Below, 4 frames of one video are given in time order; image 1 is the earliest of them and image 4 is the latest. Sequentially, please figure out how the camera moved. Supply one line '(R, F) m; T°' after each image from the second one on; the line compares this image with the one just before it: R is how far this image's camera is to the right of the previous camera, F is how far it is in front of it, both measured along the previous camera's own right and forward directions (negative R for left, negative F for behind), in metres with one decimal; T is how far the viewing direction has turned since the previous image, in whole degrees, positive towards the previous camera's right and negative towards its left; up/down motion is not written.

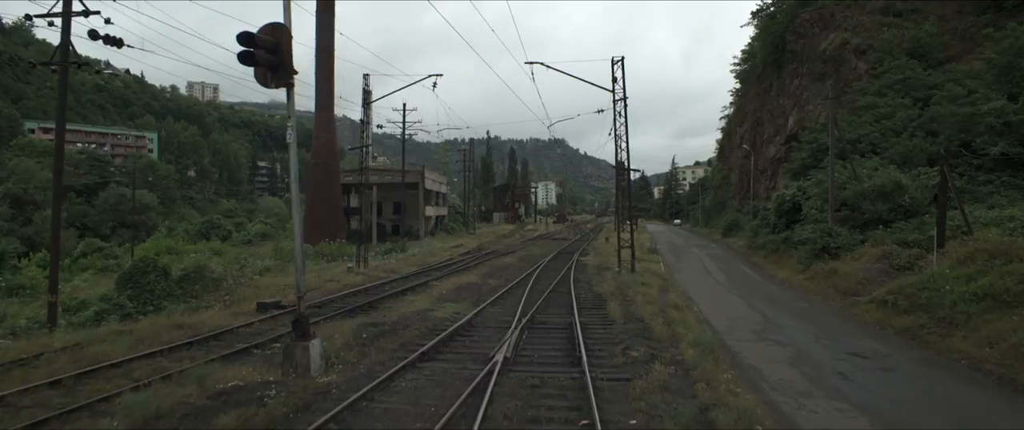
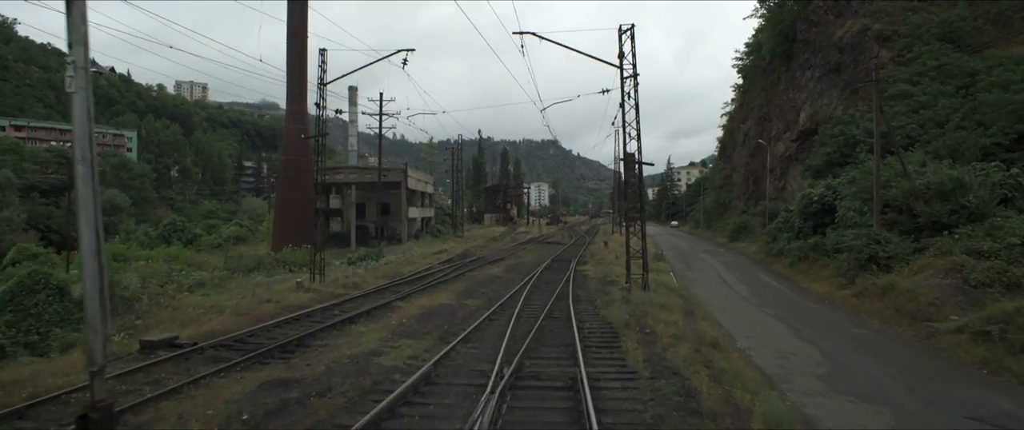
(+0.2, +4.2) m; +1°
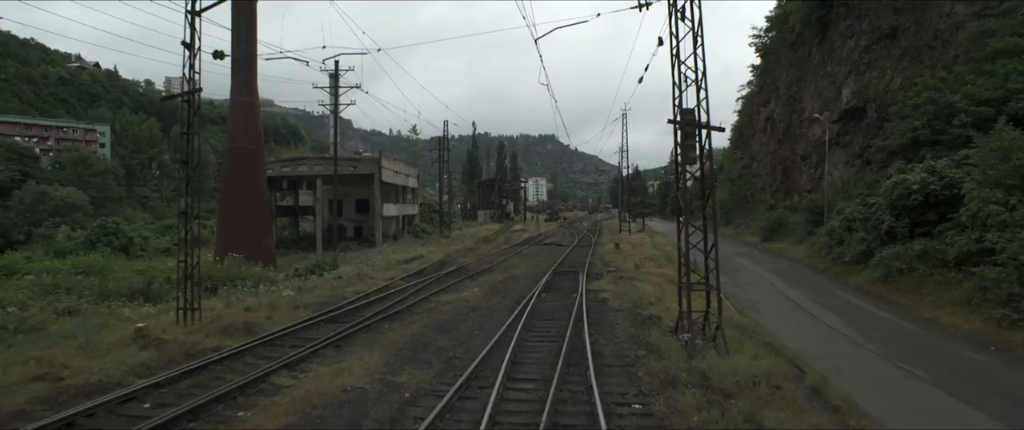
(+0.4, +7.7) m; 0°
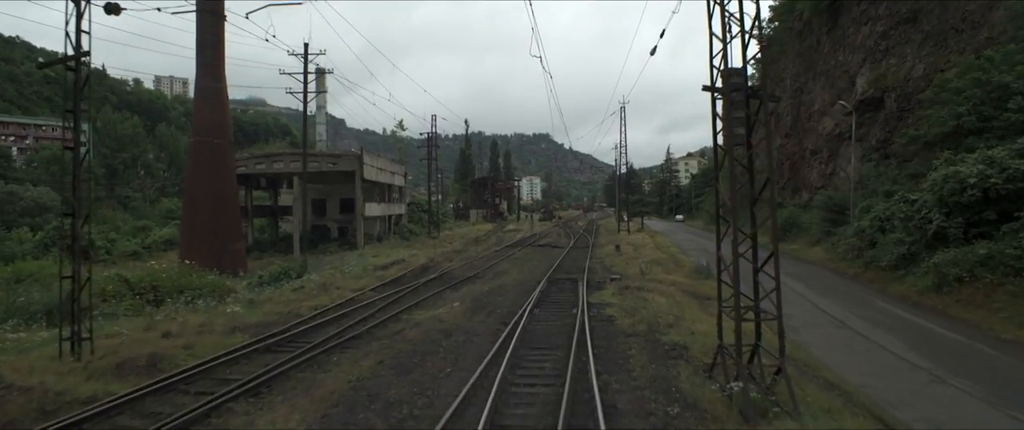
(+0.2, +3.1) m; +1°
